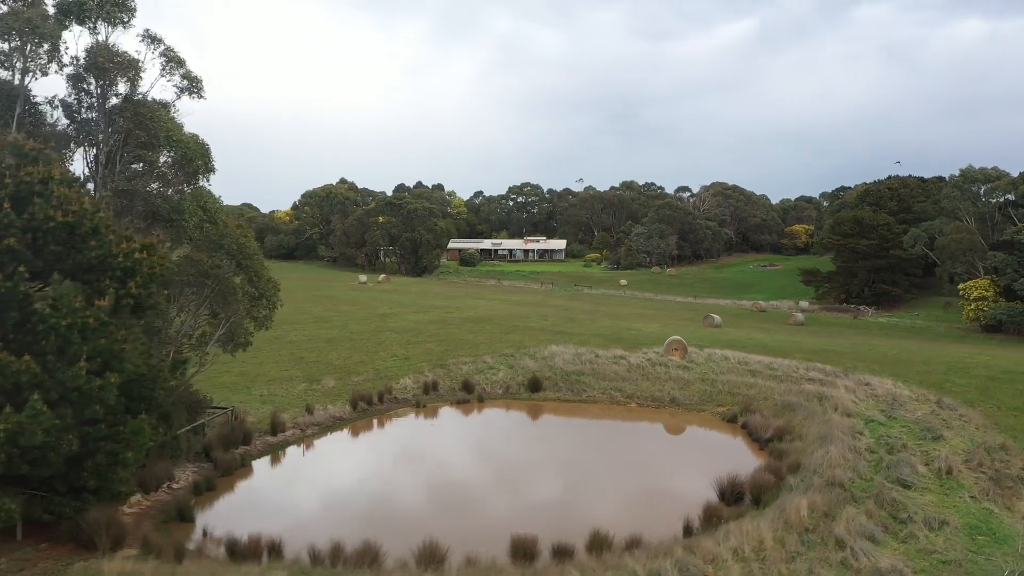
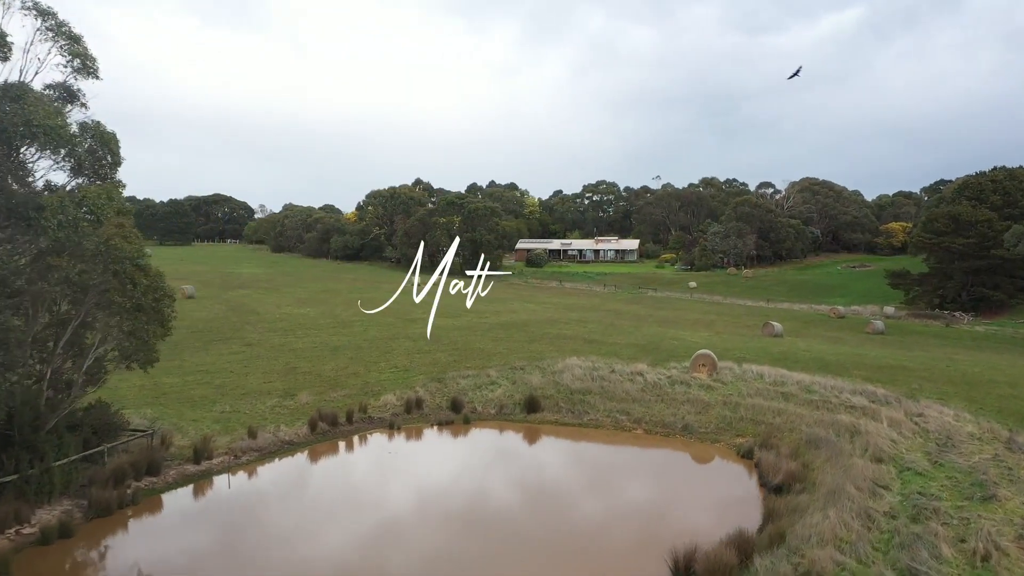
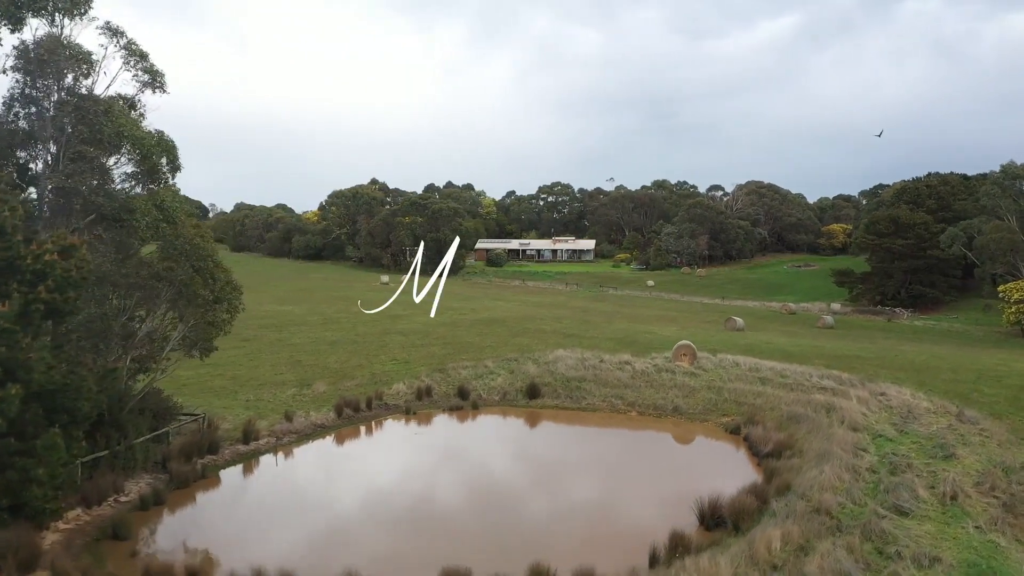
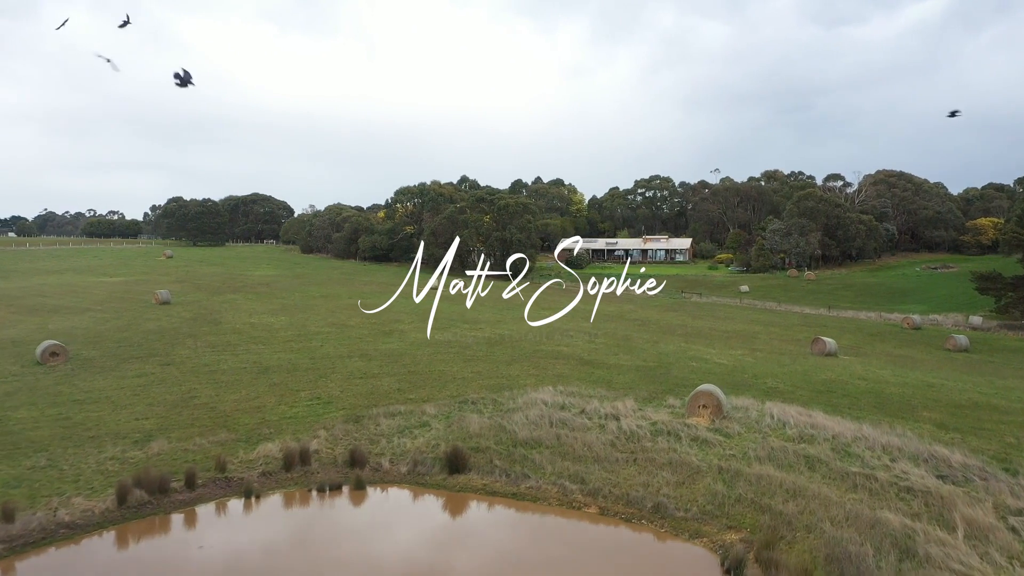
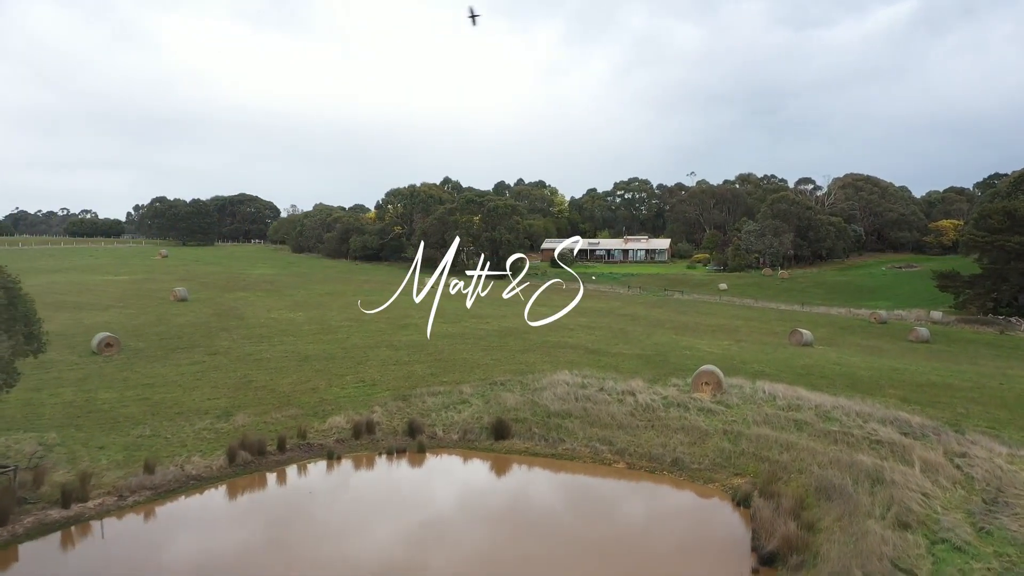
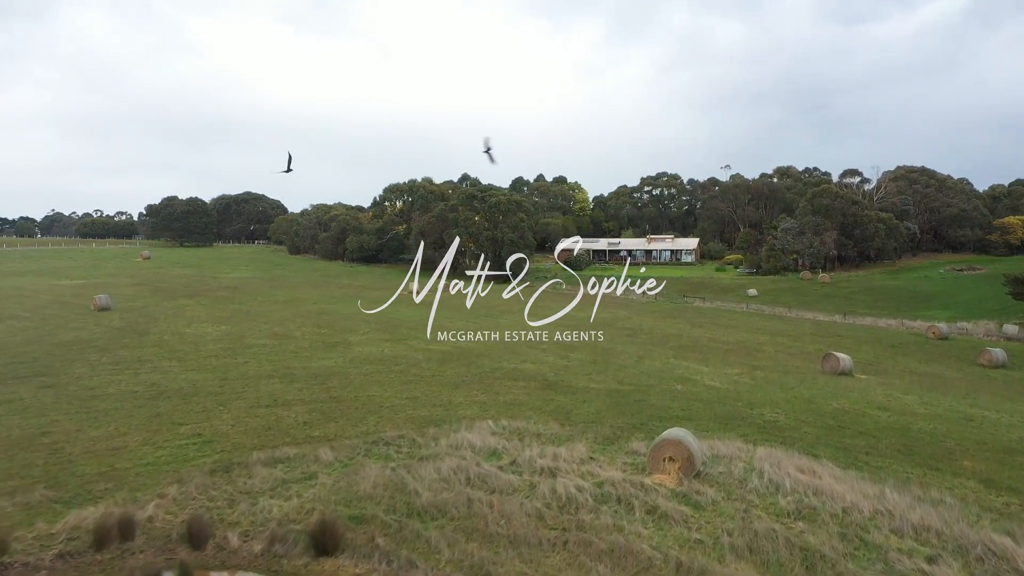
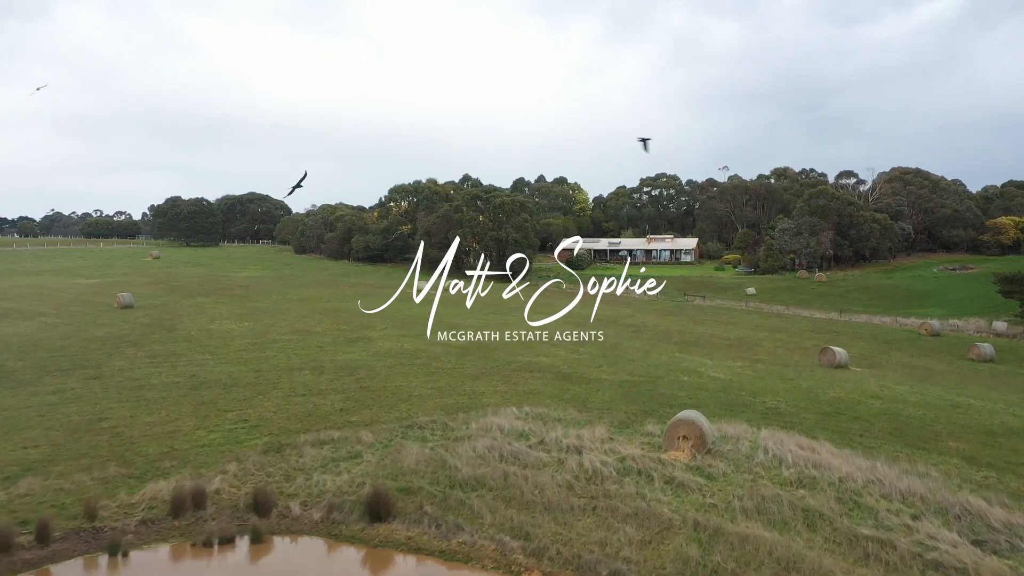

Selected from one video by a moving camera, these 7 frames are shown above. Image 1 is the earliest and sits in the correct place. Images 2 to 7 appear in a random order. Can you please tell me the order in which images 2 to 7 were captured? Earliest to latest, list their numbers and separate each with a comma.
3, 2, 5, 4, 7, 6
